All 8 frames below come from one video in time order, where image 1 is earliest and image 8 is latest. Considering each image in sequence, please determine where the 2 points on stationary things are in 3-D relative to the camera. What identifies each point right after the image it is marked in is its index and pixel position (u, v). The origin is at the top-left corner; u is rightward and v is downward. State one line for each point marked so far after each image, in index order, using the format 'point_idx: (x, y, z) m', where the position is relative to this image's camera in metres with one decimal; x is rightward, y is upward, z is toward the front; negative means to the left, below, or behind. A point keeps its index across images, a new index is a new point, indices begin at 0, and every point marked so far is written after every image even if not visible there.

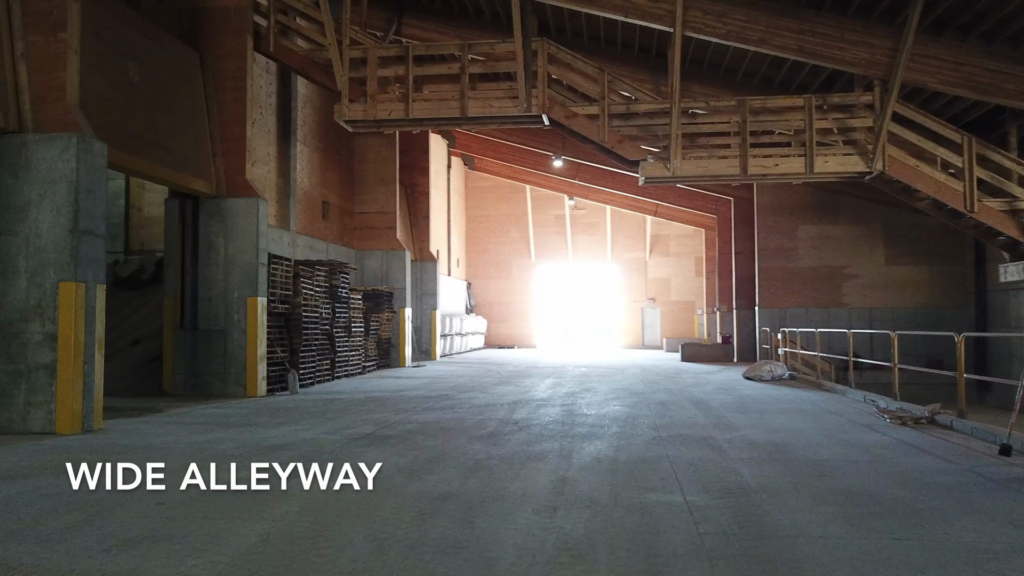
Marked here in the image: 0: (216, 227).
0: (-5.3, +1.1, +14.8) m
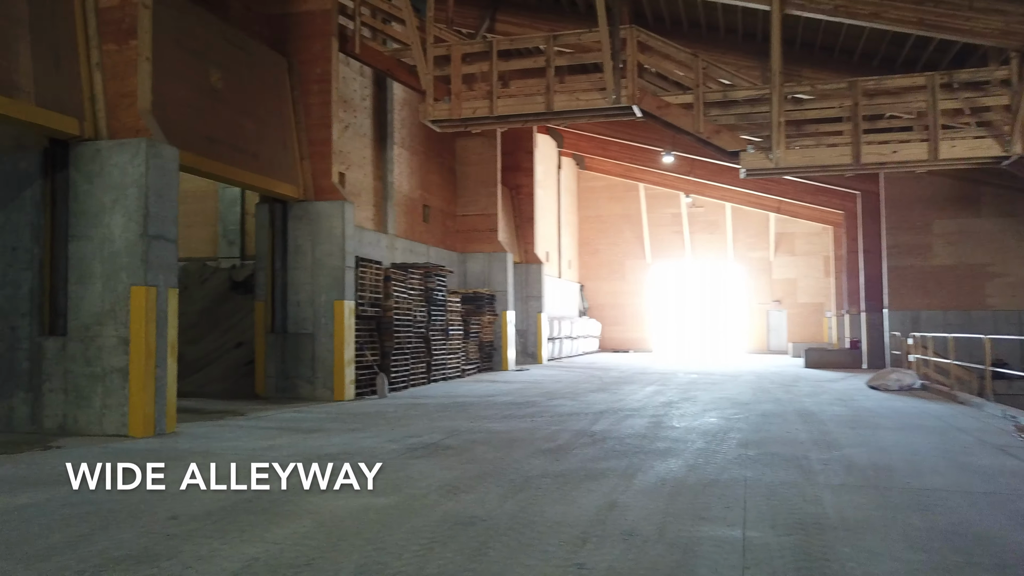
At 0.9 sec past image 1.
0: (-3.7, +1.0, +14.8) m
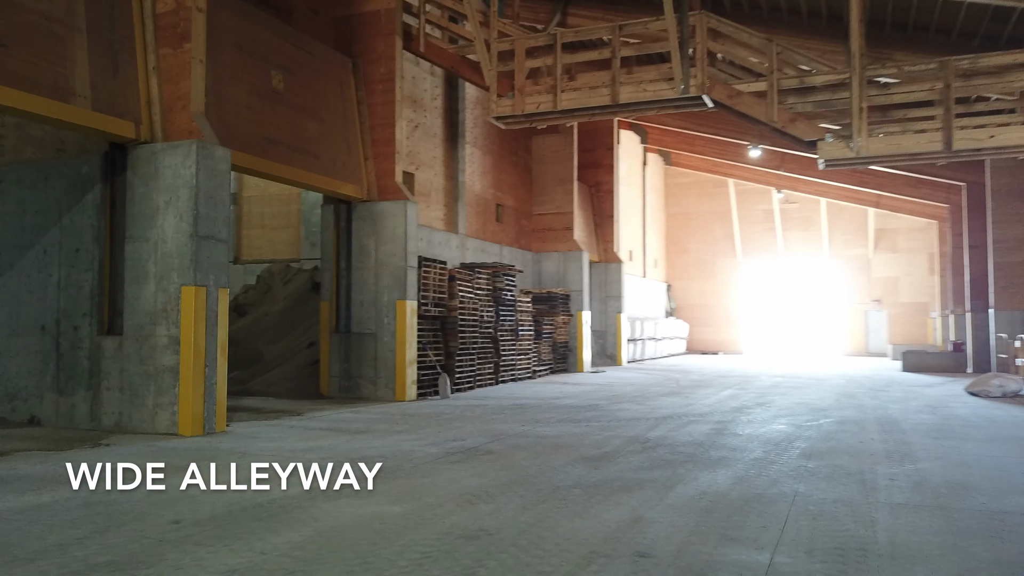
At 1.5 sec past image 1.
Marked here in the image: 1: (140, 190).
0: (-2.6, +1.0, +14.8) m
1: (-4.6, +1.2, +10.1) m
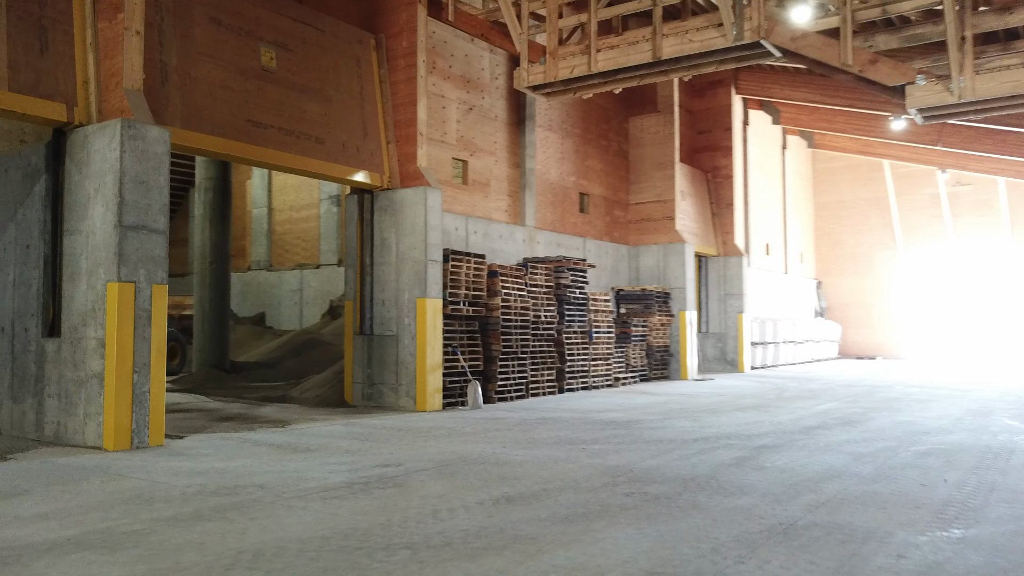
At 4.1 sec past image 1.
0: (-2.0, +1.1, +13.4) m
1: (-4.9, +1.2, +9.3) m
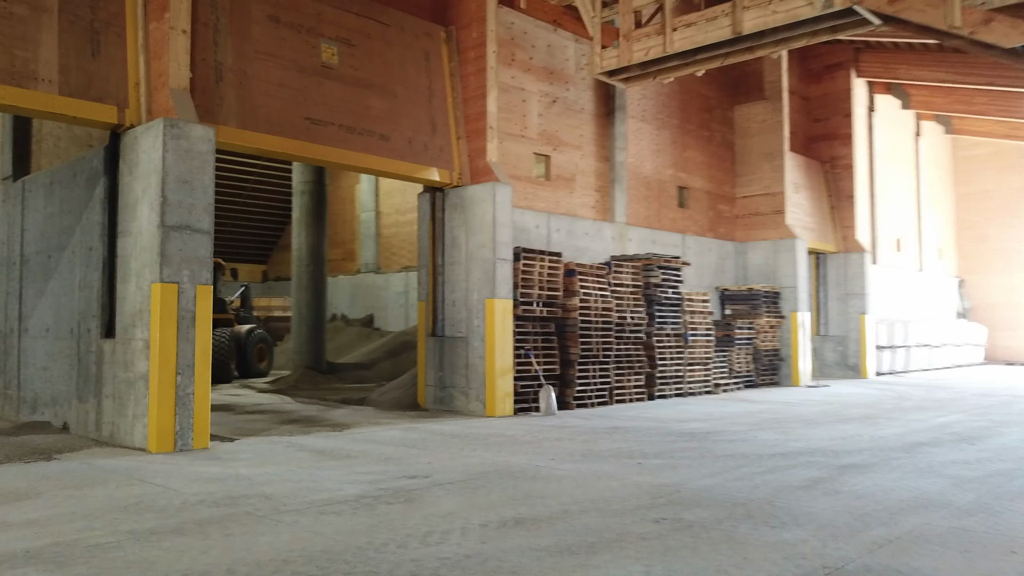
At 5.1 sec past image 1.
0: (-0.8, +1.1, +12.9) m
1: (-4.3, +1.2, +9.3) m
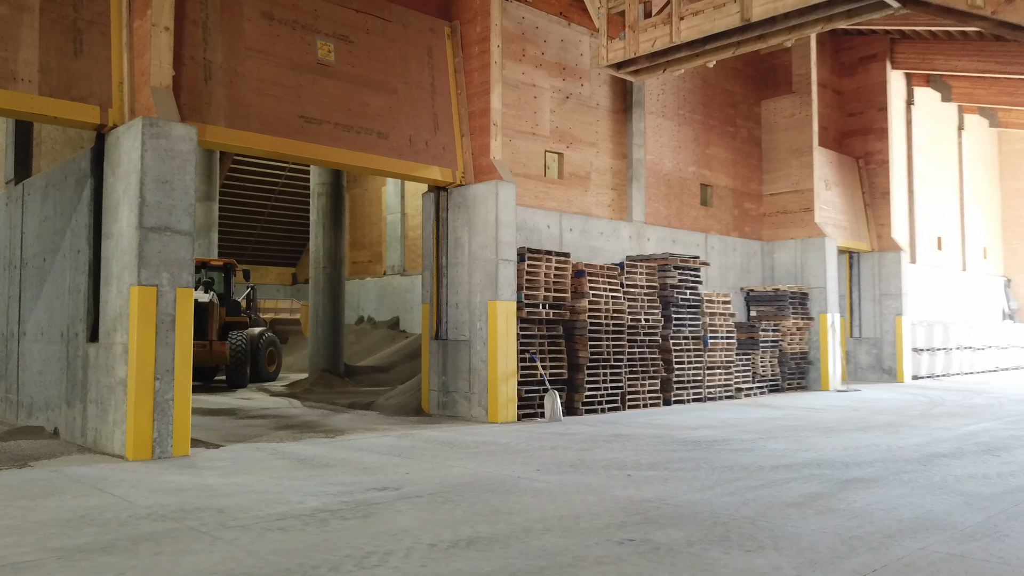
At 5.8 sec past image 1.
0: (-0.8, +1.0, +12.6) m
1: (-4.4, +1.2, +9.1) m
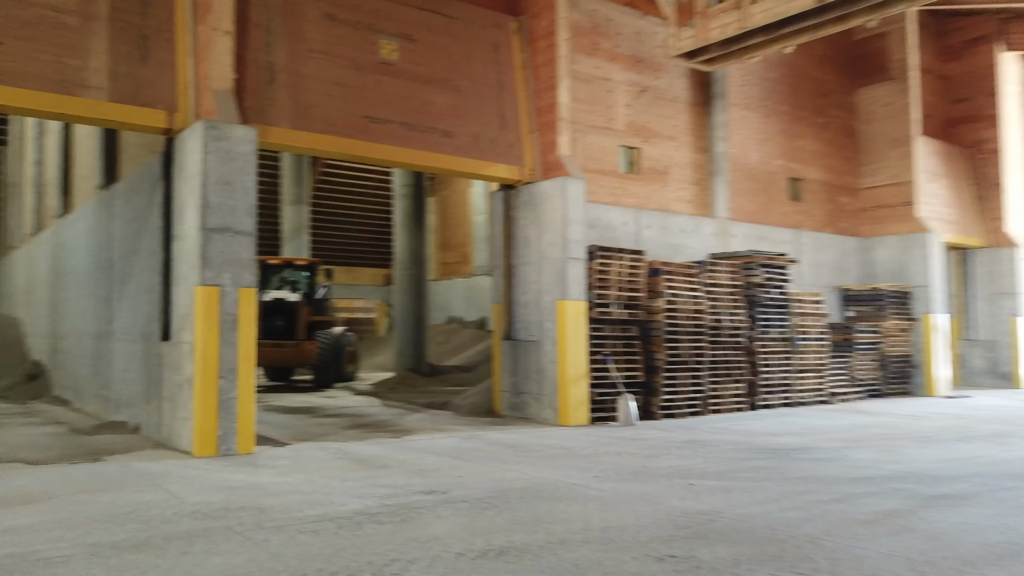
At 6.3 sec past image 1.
0: (+0.3, +1.0, +12.3) m
1: (-3.7, +1.2, +9.3) m
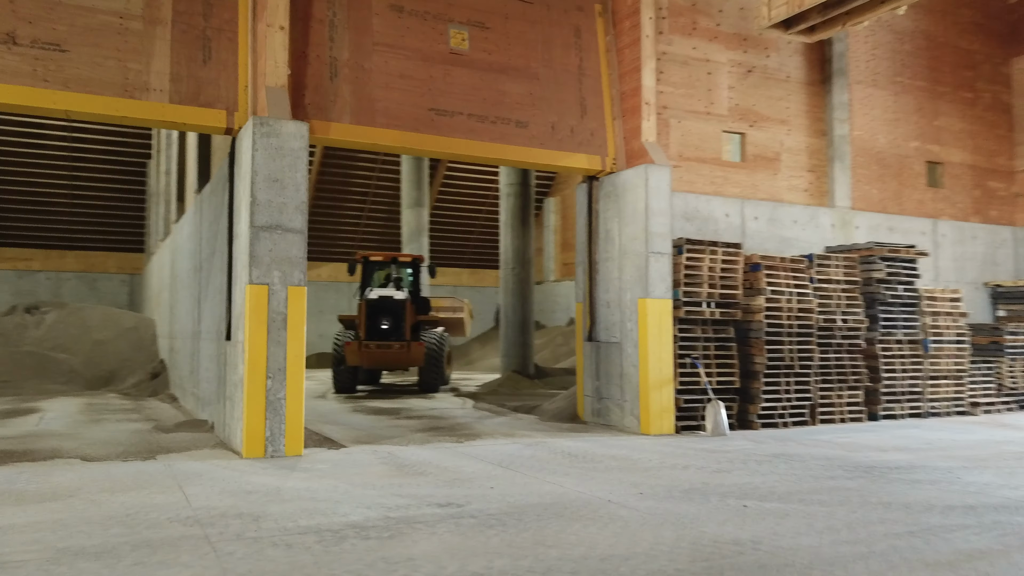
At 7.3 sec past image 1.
0: (+1.5, +1.1, +11.6) m
1: (-3.1, +1.2, +9.3) m
